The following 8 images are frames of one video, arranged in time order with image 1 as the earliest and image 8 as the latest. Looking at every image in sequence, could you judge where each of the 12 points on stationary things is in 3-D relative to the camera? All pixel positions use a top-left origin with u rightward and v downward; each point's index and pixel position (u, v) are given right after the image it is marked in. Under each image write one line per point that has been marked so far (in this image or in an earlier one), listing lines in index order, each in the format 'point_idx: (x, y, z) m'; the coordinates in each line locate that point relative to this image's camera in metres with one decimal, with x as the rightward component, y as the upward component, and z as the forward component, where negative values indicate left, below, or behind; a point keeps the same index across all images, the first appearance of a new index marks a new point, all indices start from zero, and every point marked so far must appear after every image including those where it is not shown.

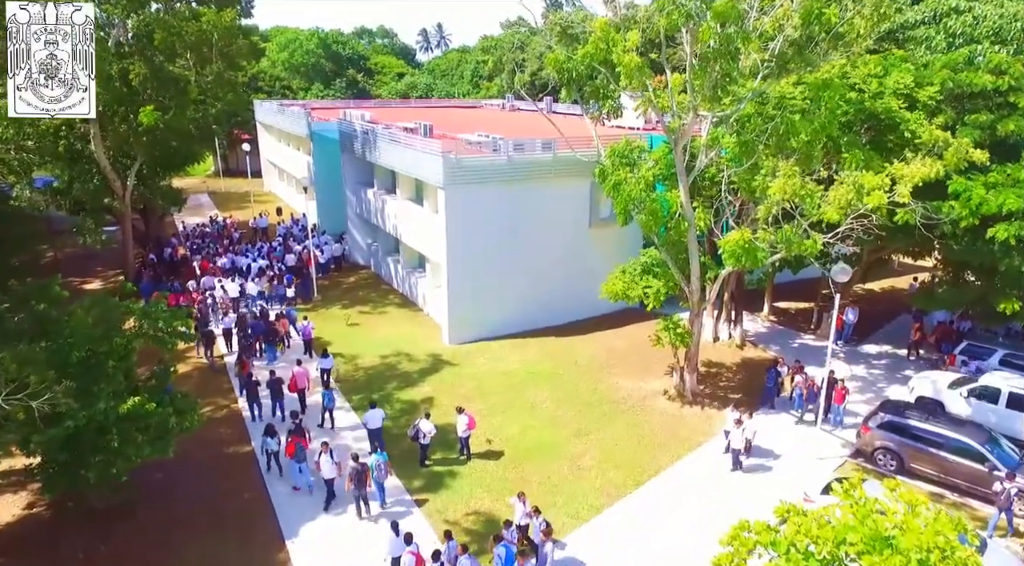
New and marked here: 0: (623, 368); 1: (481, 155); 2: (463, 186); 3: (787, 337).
0: (+2.9, -2.3, +17.6) m
1: (-0.8, +3.5, +18.6) m
2: (-1.3, +2.6, +18.6) m
3: (+7.9, -1.6, +19.5) m
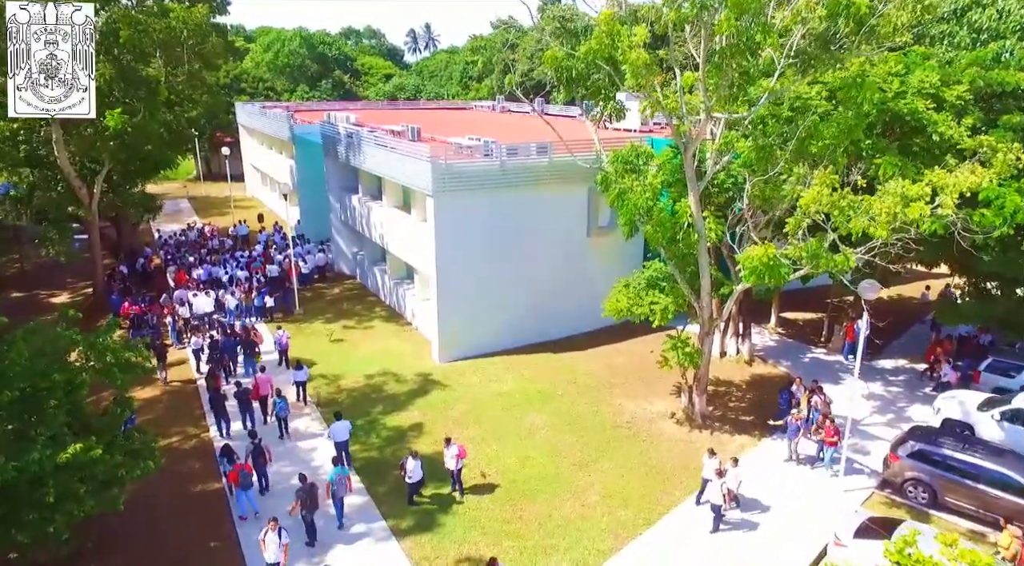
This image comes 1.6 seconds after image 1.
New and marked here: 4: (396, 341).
0: (+2.8, -2.6, +16.4) m
1: (-1.0, +3.1, +17.4) m
2: (-1.5, +2.3, +17.4) m
3: (+7.8, -1.9, +18.4) m
4: (-3.4, -1.7, +19.8) m
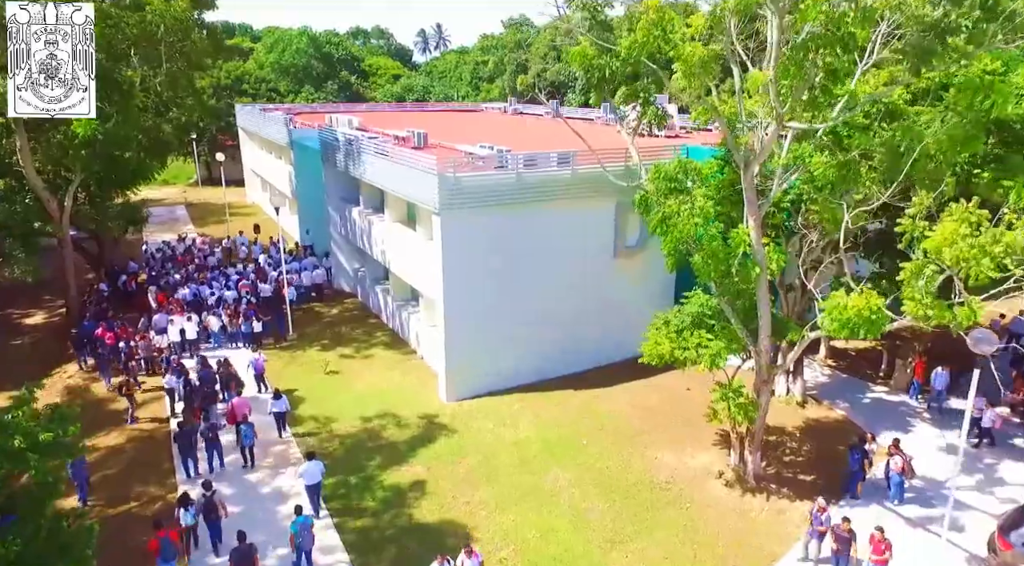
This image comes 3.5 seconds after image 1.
0: (+3.2, -3.3, +14.2) m
1: (-0.6, +2.5, +15.2) m
2: (-1.1, +1.6, +15.2) m
3: (+8.2, -2.6, +16.1) m
4: (-2.9, -2.4, +17.7) m
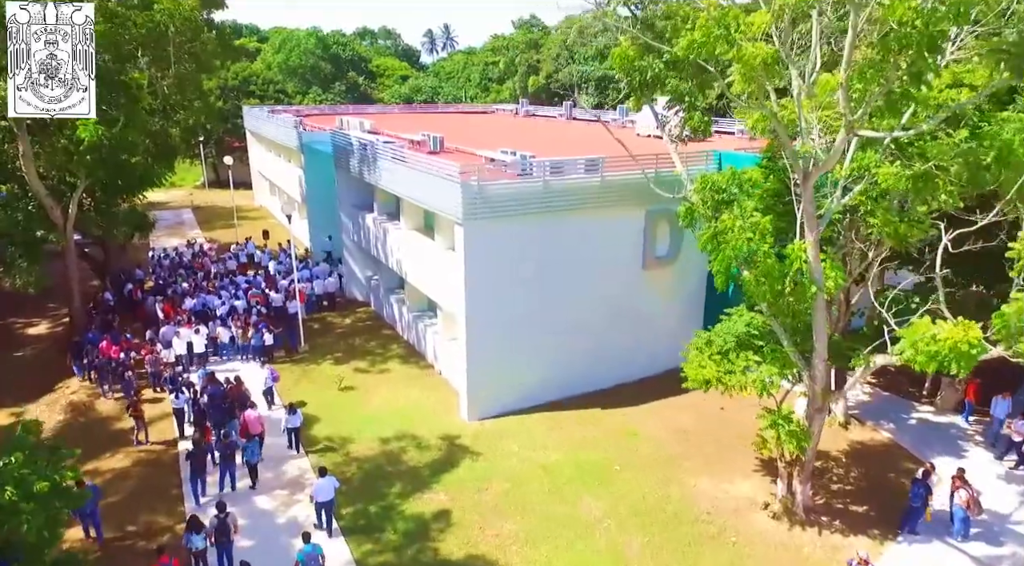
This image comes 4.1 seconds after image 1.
0: (+3.7, -3.6, +13.4) m
1: (0.0, +2.2, +14.4) m
2: (-0.5, +1.3, +14.4) m
3: (+8.8, -2.9, +15.3) m
4: (-2.4, -2.7, +16.9) m
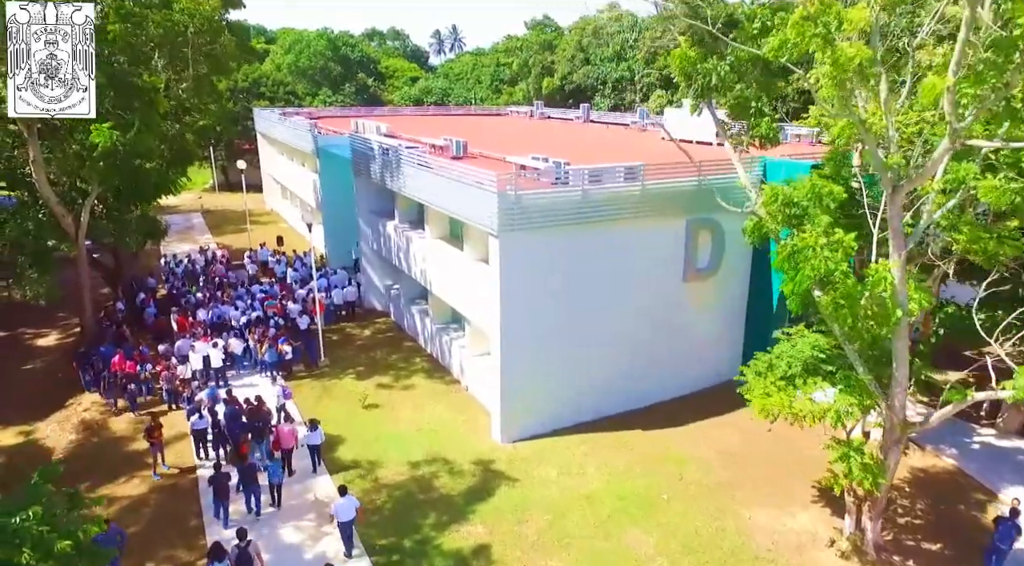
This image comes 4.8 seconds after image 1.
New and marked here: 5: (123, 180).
0: (+4.5, -3.9, +12.5) m
1: (+0.7, +1.9, +13.6) m
2: (+0.2, +1.0, +13.6) m
3: (+9.5, -3.2, +14.4) m
4: (-1.6, -3.0, +16.1) m
5: (-10.2, +2.7, +17.7) m
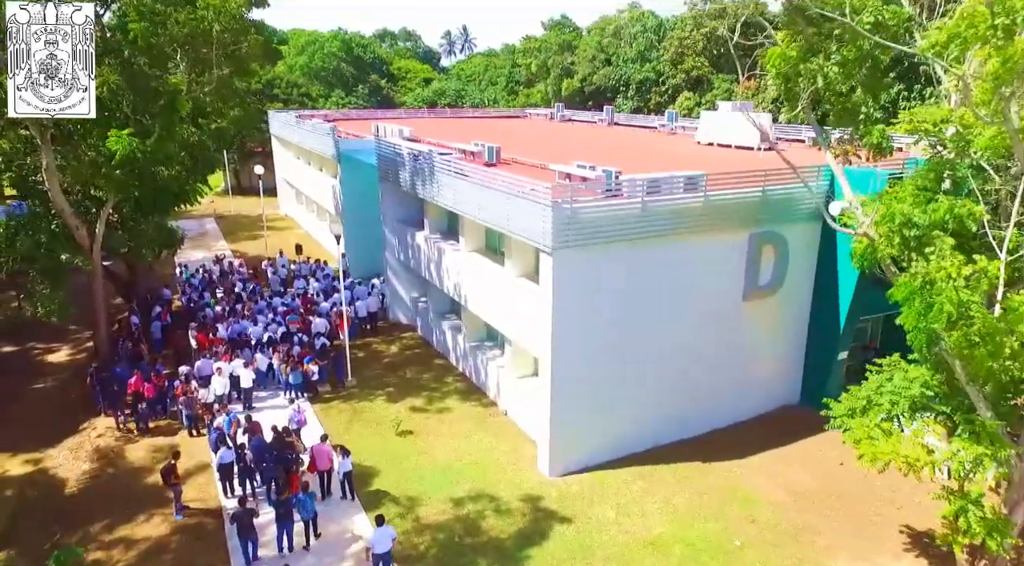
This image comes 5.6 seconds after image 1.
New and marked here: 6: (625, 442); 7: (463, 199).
0: (+5.4, -4.3, +11.3) m
1: (+1.7, +1.5, +12.5) m
2: (+1.2, +0.6, +12.4) m
3: (+10.5, -3.6, +13.1) m
4: (-0.6, -3.4, +14.9) m
5: (-9.1, +2.3, +16.6) m
6: (+2.3, -3.3, +14.1) m
7: (-1.1, +2.0, +15.7) m
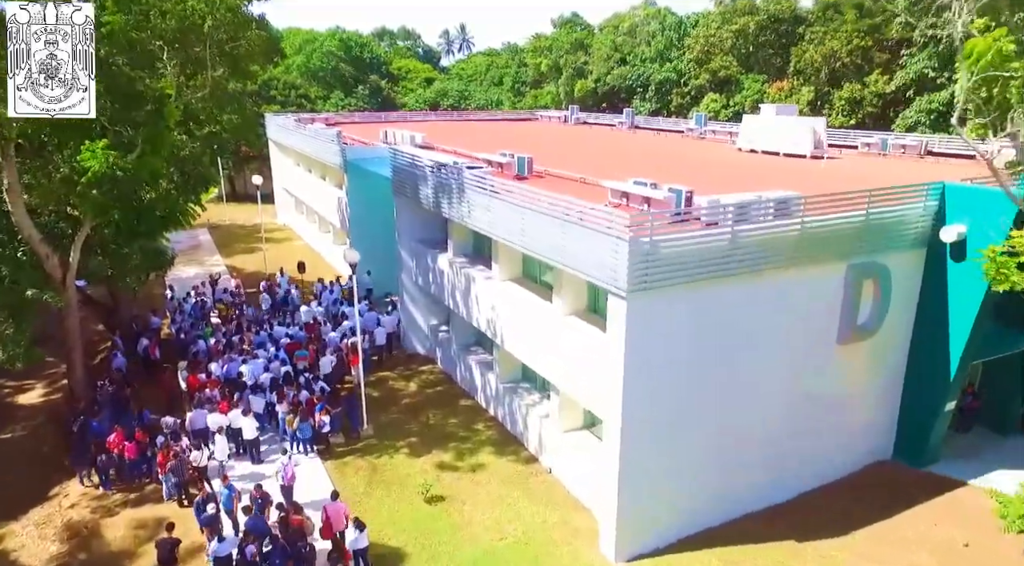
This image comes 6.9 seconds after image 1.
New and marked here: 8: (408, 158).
0: (+6.4, -5.0, +9.1) m
1: (+2.7, +0.7, +10.2) m
2: (+2.1, -0.1, +10.1) m
3: (+11.4, -4.3, +10.9) m
4: (+0.3, -4.1, +12.6) m
5: (-8.2, +1.6, +14.2) m
6: (+3.2, -4.1, +11.8) m
7: (-0.2, +1.2, +13.4) m
8: (-2.6, +3.2, +17.5) m
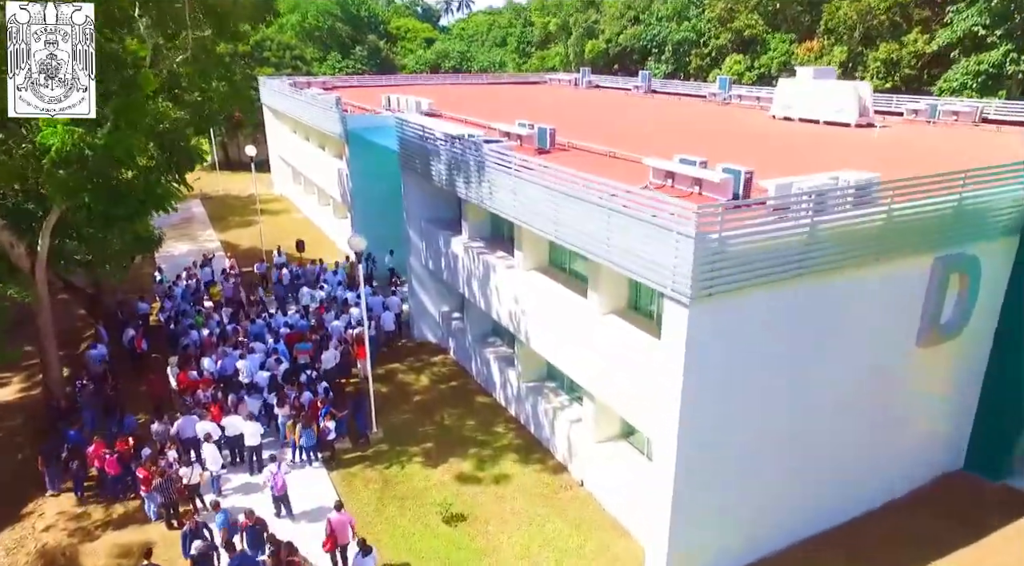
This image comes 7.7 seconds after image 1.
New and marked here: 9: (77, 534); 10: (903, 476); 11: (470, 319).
0: (+6.9, -5.1, +7.7) m
1: (+3.2, +0.7, +8.5) m
2: (+2.6, -0.2, +8.5) m
3: (+12.0, -4.3, +9.5) m
4: (+0.8, -4.0, +11.2) m
5: (-7.7, +1.7, +12.5) m
6: (+3.7, -4.0, +10.4) m
7: (+0.3, +1.4, +11.7) m
8: (-2.2, +3.6, +15.7) m
9: (-7.2, -4.1, +11.2) m
10: (+6.7, -3.4, +11.7) m
11: (-1.0, -0.9, +16.1) m
